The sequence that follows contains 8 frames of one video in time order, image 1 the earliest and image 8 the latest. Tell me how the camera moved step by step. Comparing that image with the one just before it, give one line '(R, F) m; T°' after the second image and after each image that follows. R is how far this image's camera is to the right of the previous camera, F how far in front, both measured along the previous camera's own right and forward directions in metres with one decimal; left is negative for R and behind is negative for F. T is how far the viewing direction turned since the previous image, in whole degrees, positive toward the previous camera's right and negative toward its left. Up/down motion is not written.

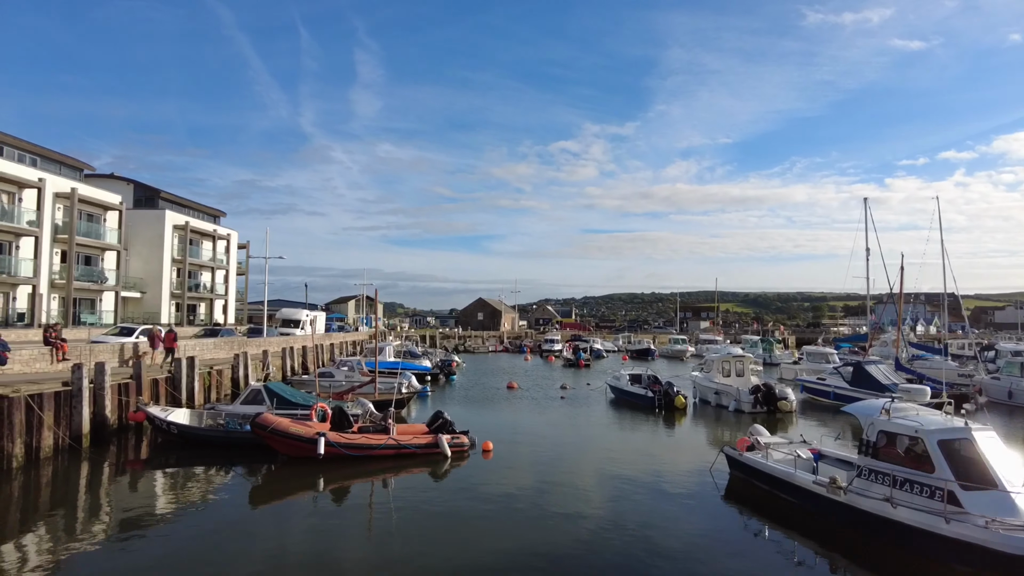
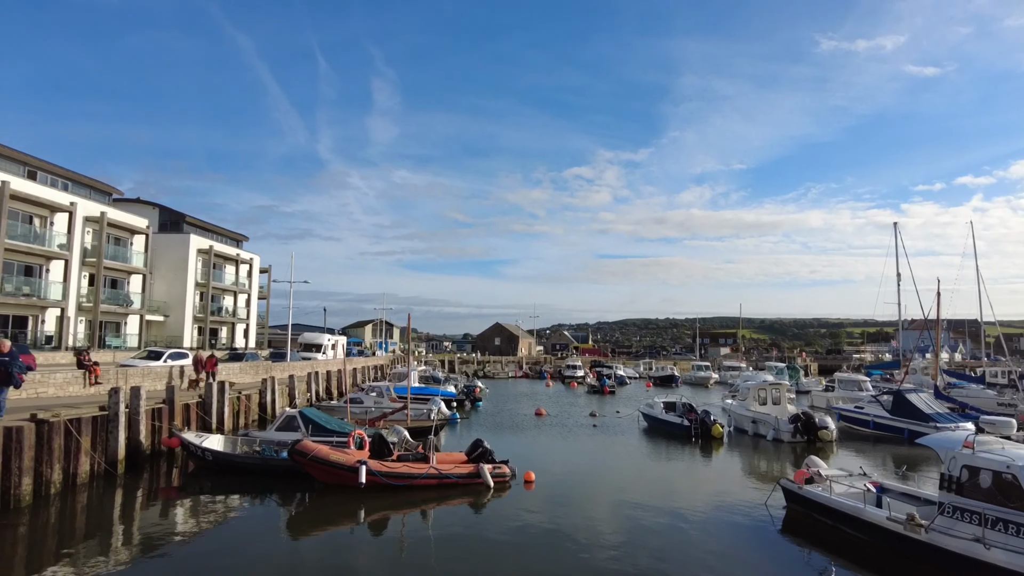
(-0.7, +0.3) m; -1°
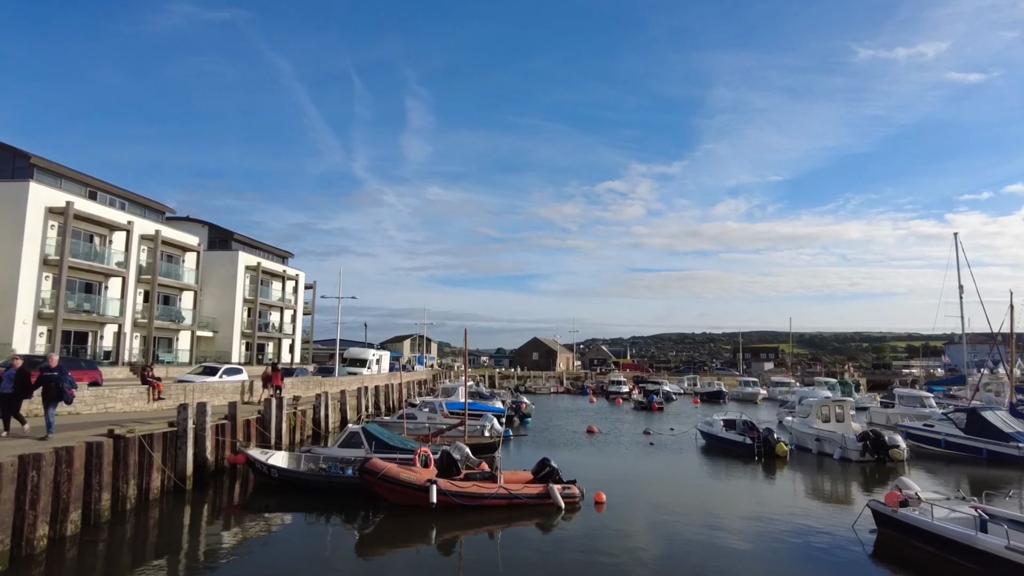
(-0.9, +0.3) m; -3°
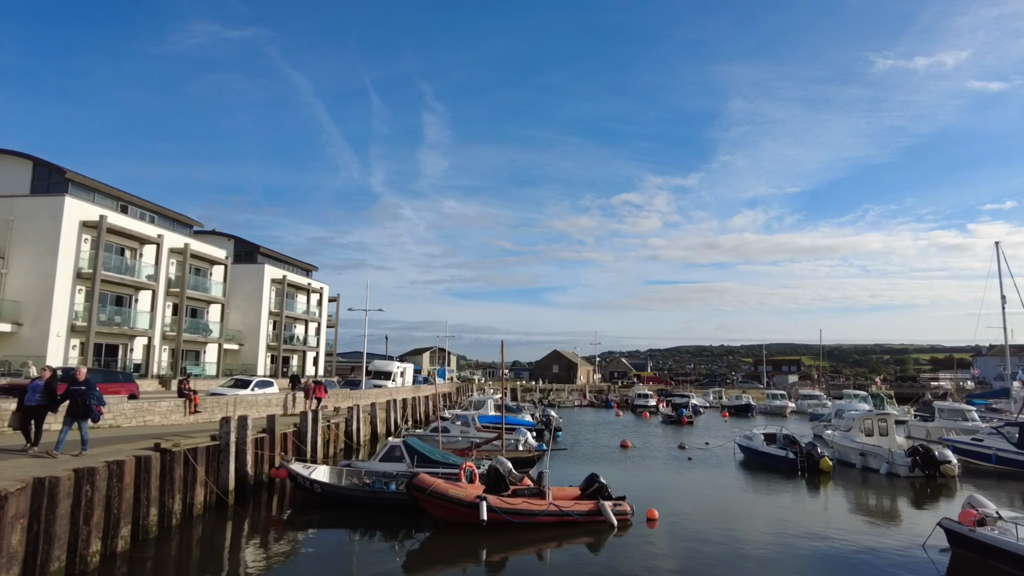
(-0.7, +0.3) m; -1°
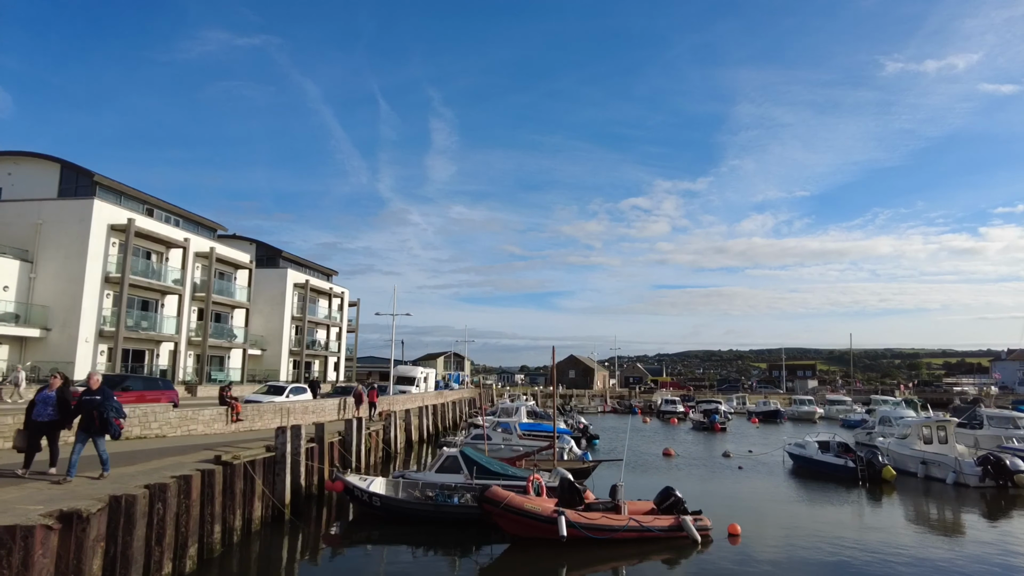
(-1.4, +0.8) m; -1°
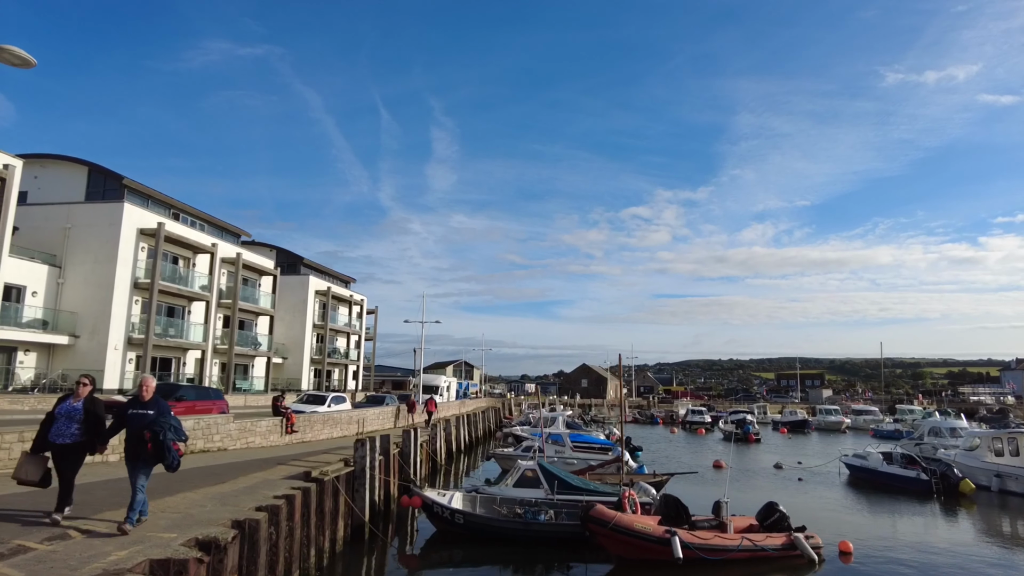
(-2.0, +0.8) m; 0°
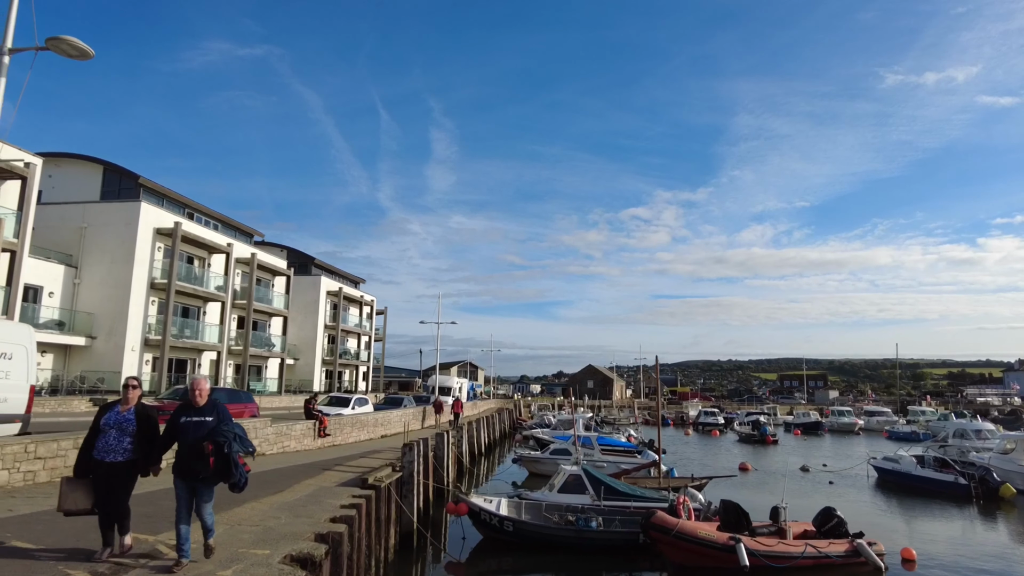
(-1.1, +0.3) m; 0°
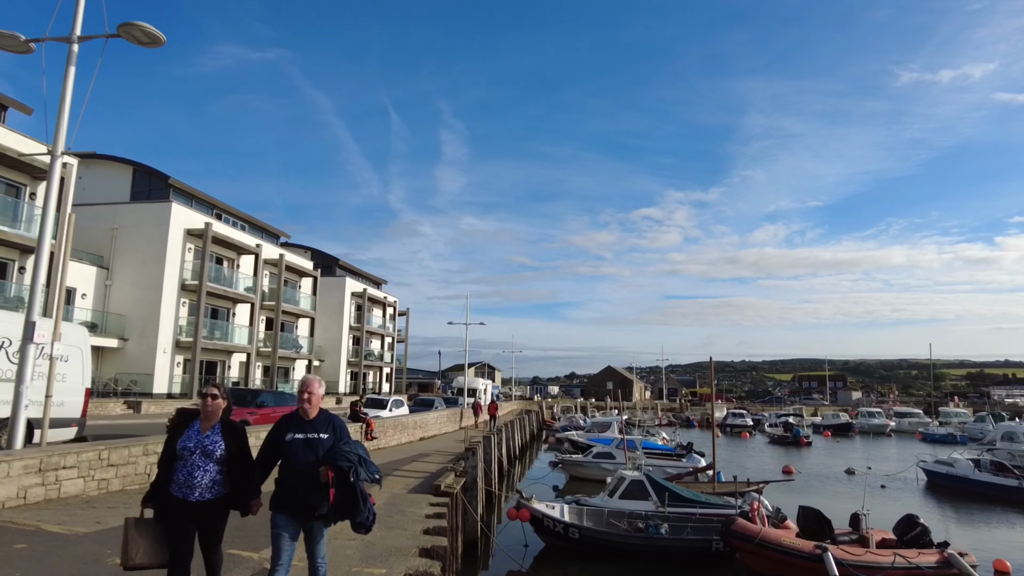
(-1.1, +0.5) m; -1°
